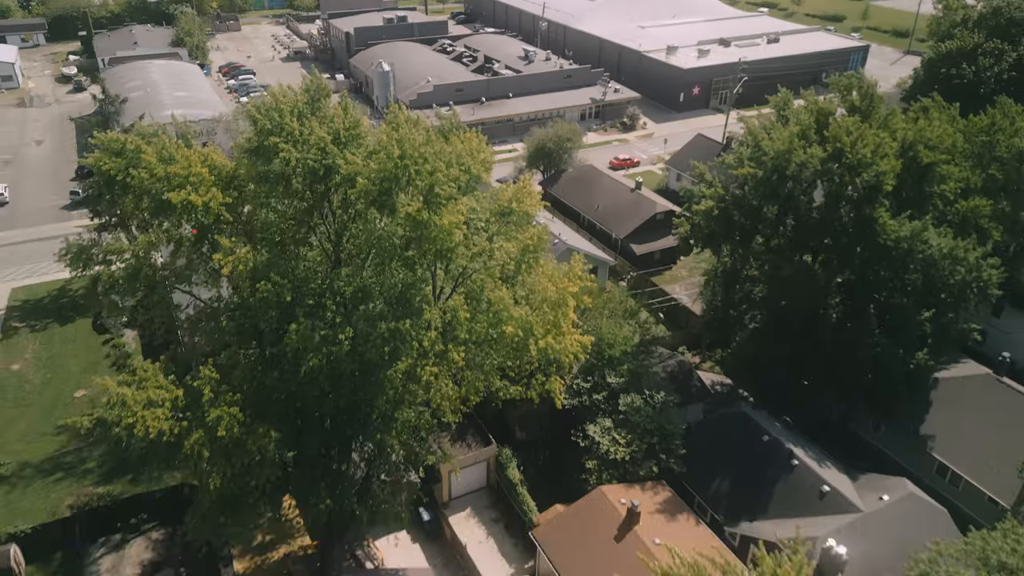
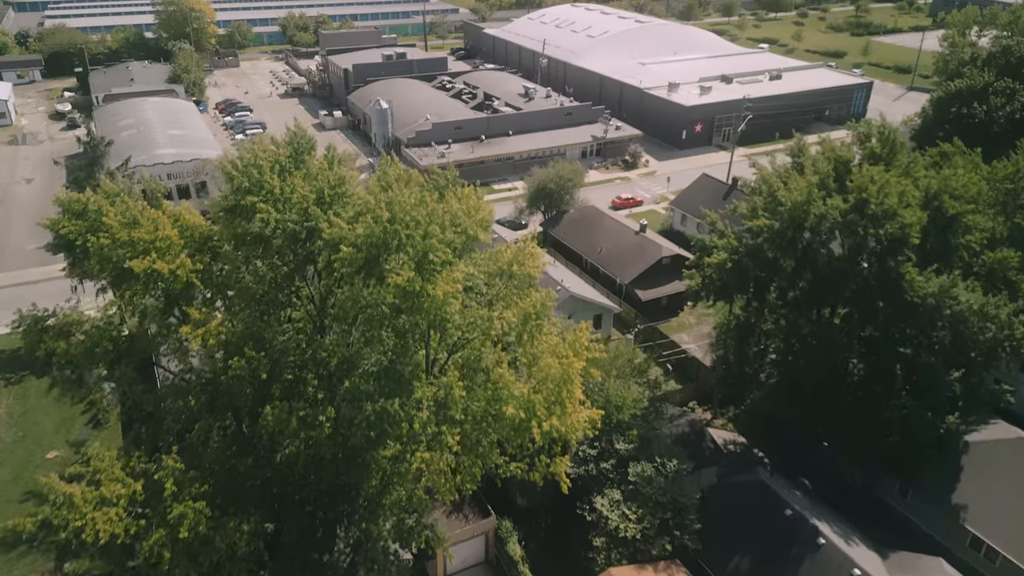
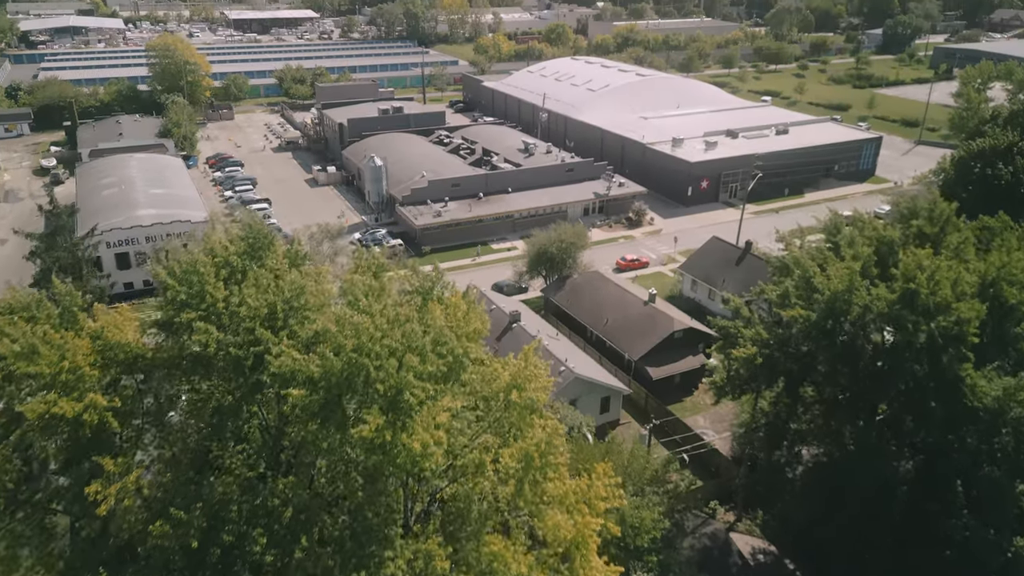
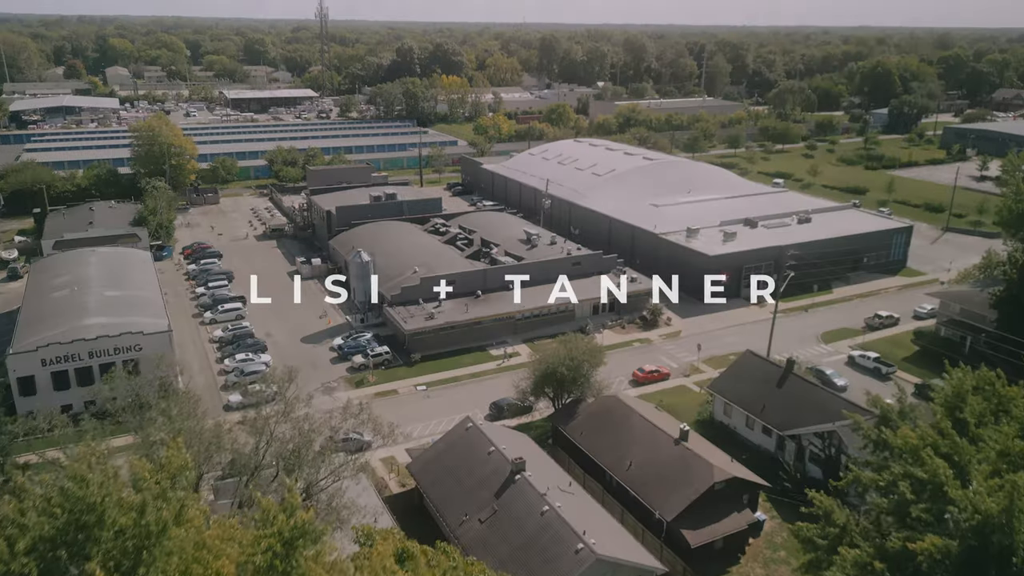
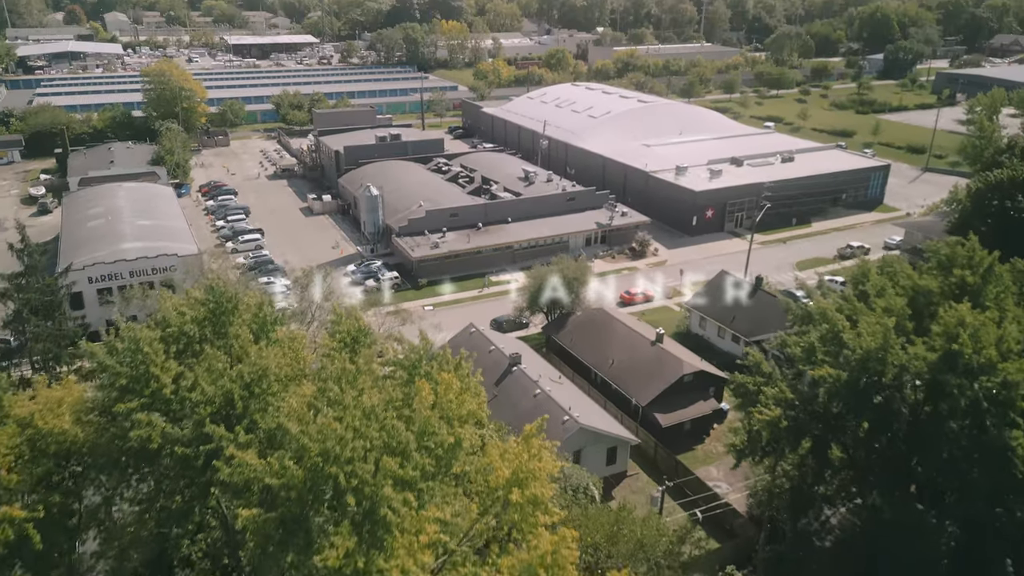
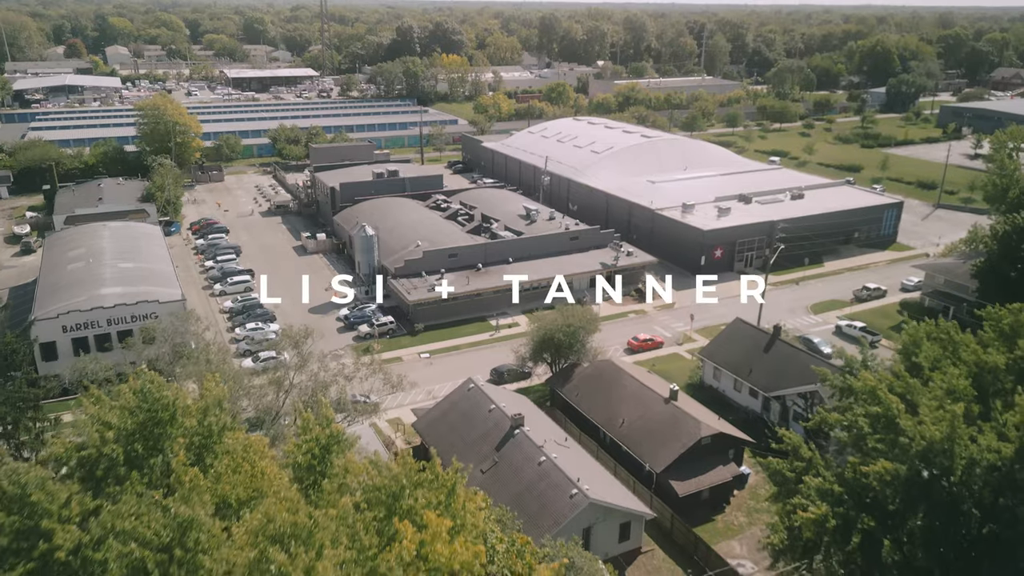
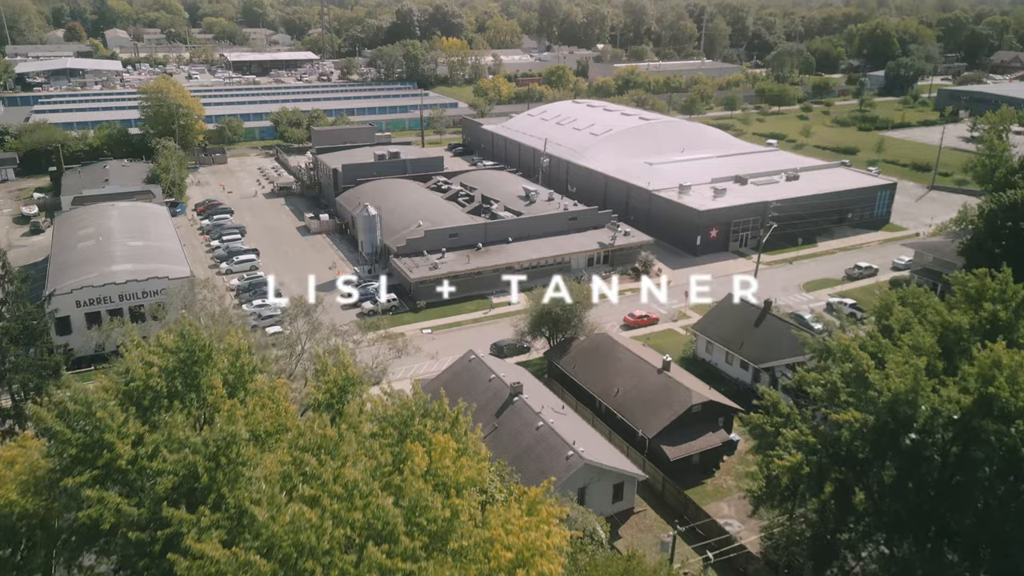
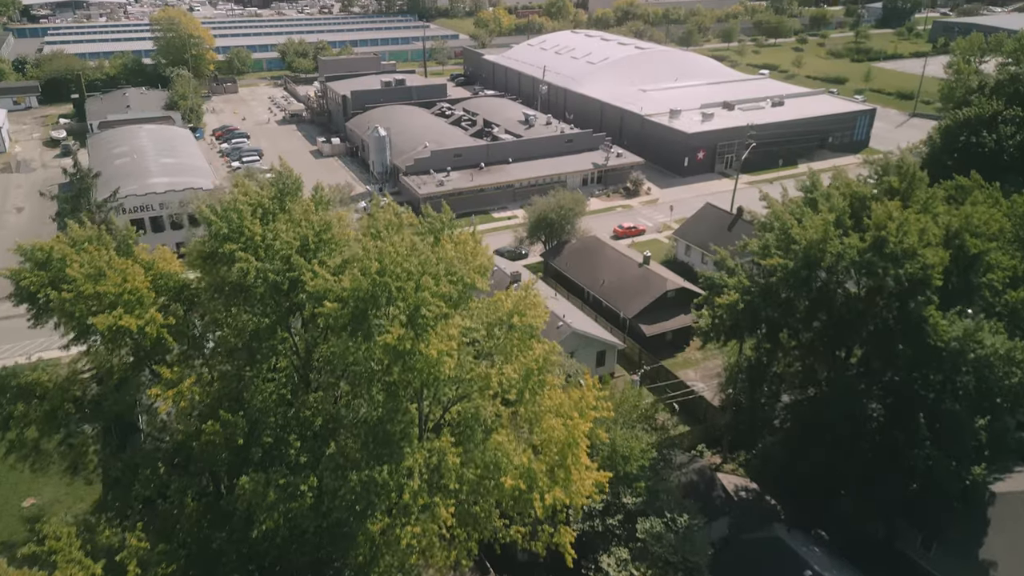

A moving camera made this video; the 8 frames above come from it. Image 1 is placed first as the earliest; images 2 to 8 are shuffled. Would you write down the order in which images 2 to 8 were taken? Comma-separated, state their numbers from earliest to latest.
2, 8, 3, 5, 7, 6, 4
